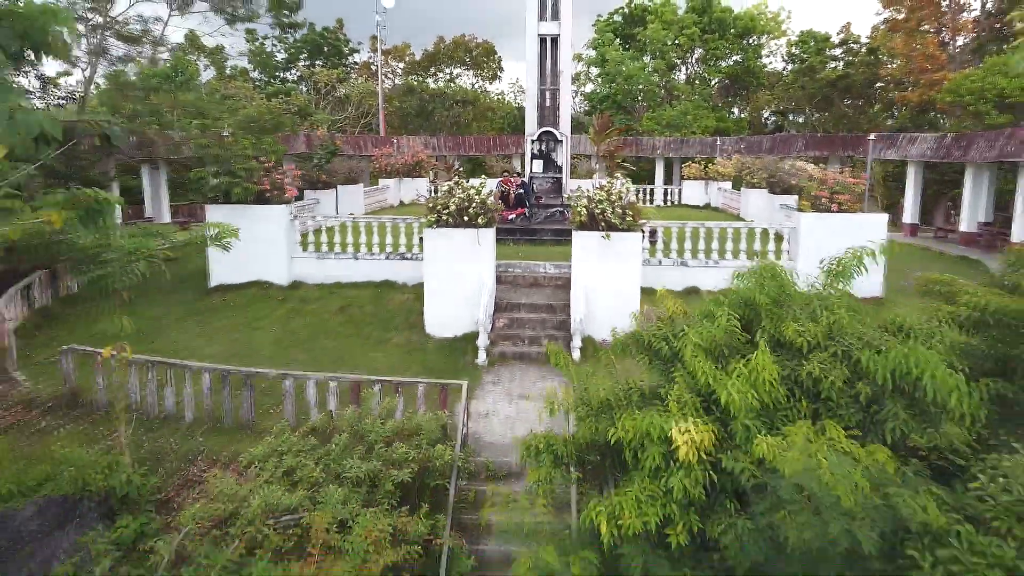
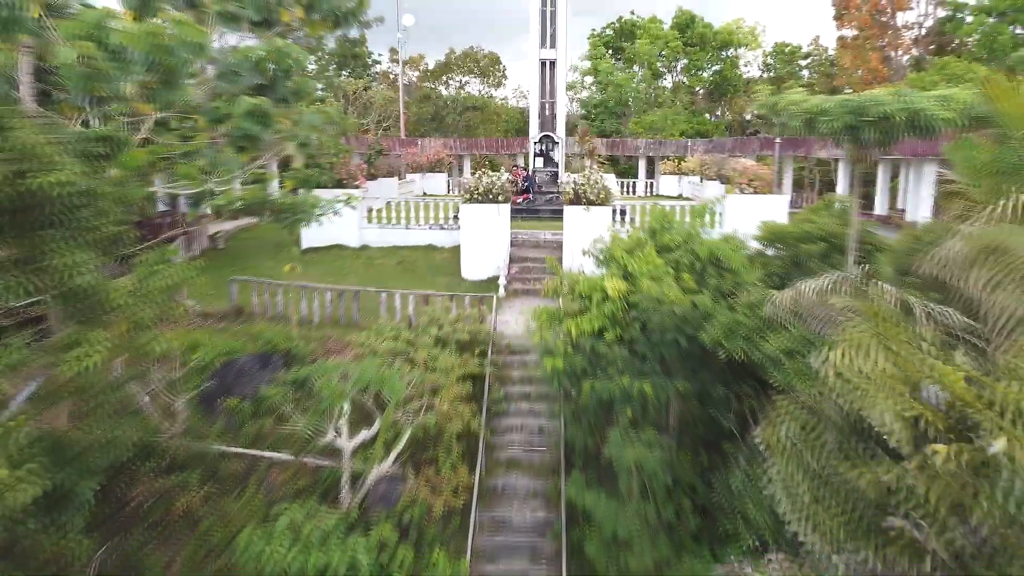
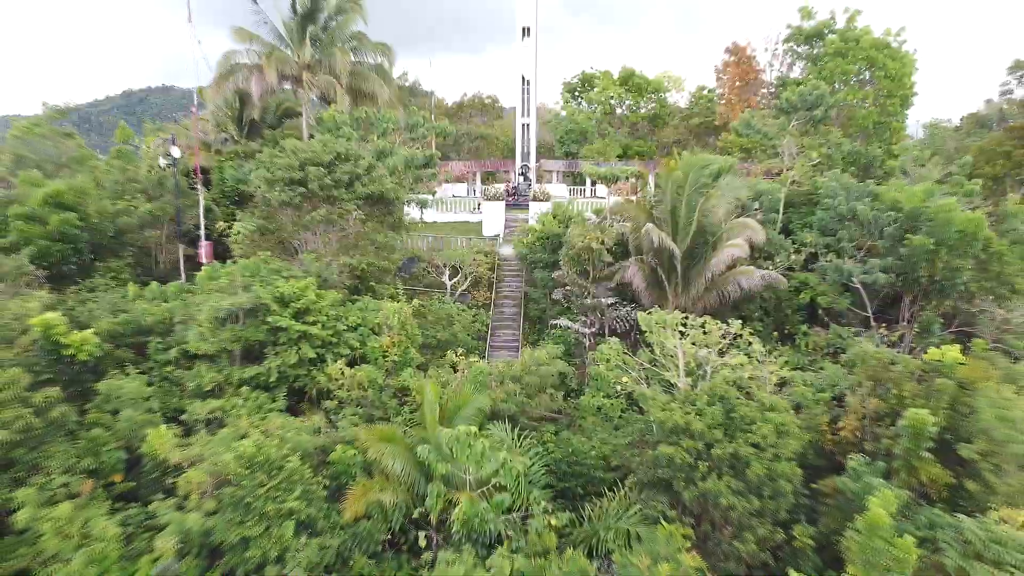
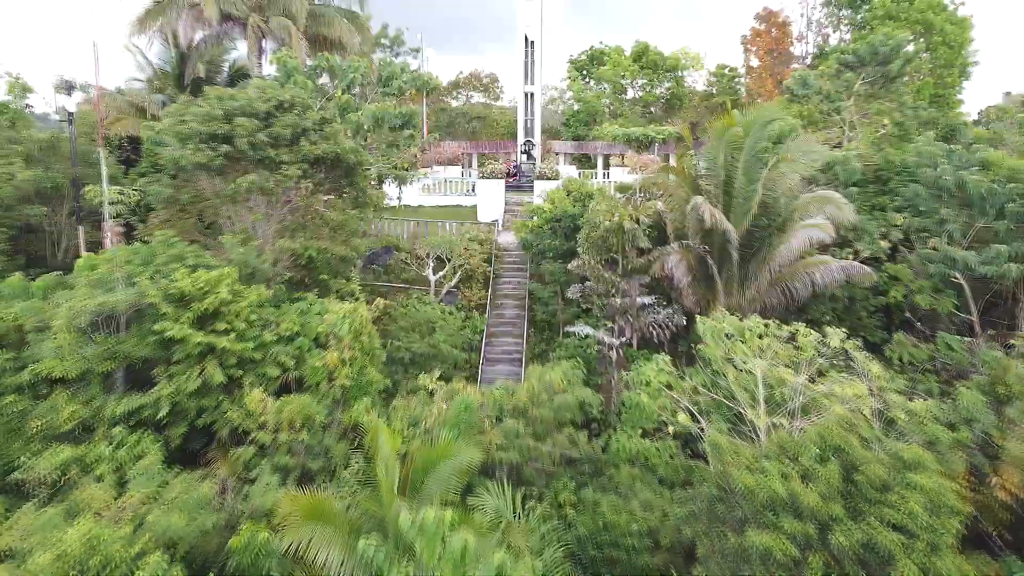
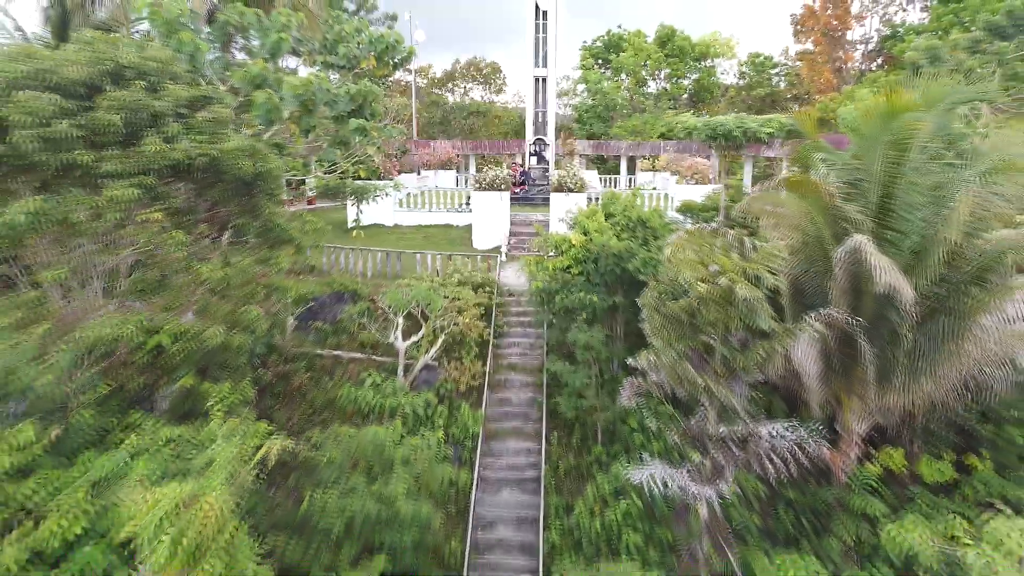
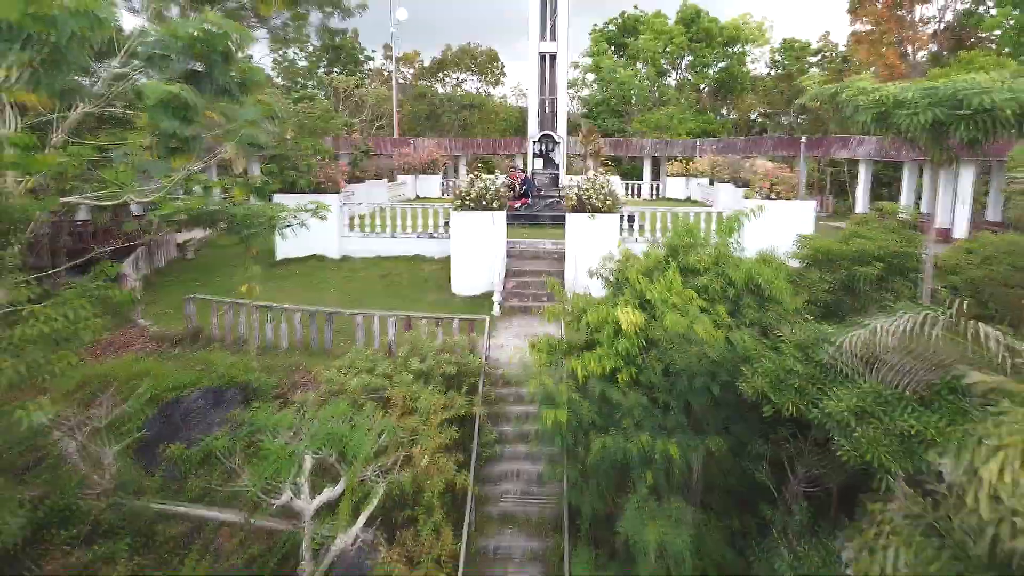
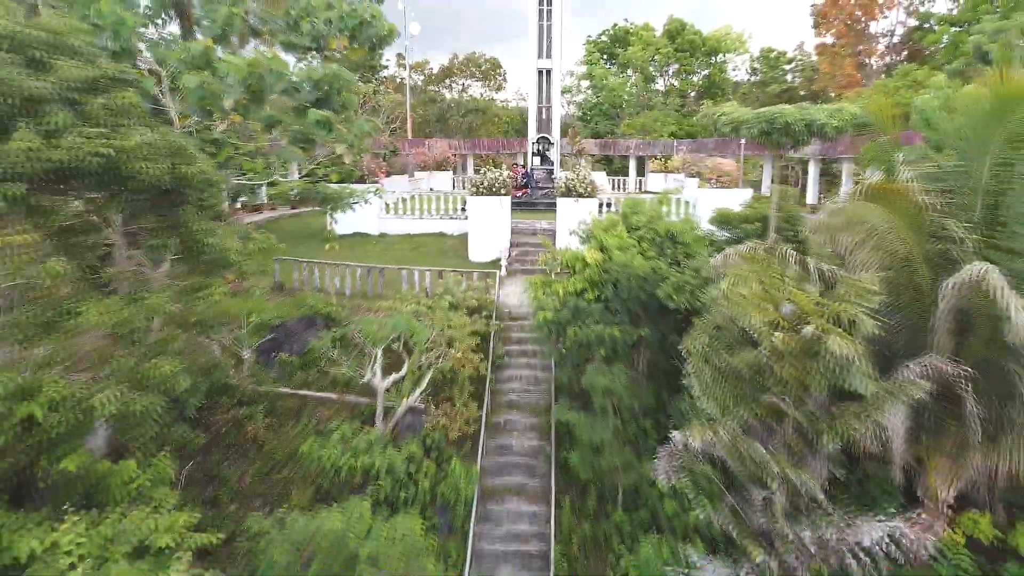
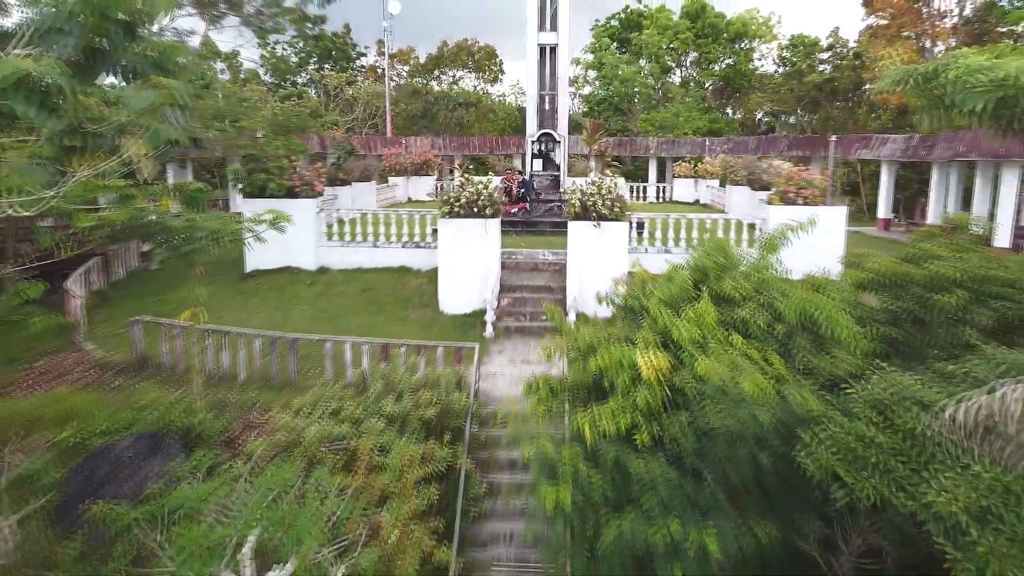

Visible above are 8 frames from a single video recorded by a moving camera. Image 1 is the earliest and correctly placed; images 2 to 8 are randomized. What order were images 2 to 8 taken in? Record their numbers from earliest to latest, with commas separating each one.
8, 6, 2, 7, 5, 4, 3
